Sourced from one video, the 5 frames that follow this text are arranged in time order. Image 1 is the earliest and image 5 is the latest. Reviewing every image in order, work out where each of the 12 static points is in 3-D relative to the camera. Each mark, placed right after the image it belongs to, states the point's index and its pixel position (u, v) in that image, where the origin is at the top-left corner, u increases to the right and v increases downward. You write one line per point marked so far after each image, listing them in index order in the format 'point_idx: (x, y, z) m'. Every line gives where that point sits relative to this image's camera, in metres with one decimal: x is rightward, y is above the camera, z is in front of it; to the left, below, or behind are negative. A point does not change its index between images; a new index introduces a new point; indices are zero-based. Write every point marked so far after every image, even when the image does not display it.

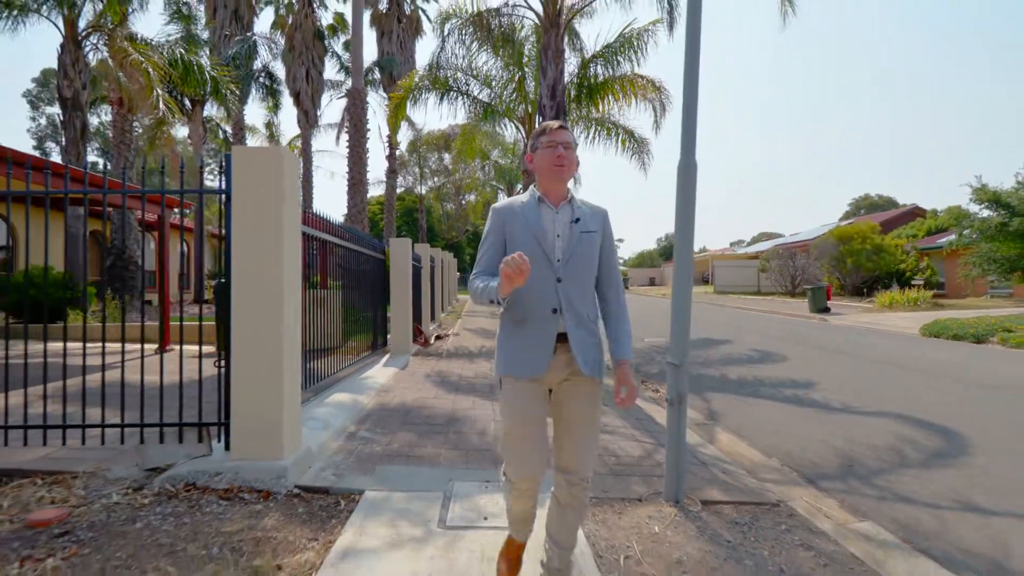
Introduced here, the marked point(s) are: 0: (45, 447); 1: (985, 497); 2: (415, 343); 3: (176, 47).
0: (-3.3, -1.1, +4.1) m
1: (+3.4, -1.5, +4.2) m
2: (-1.9, -1.1, +11.3) m
3: (-8.4, +6.0, +14.8) m
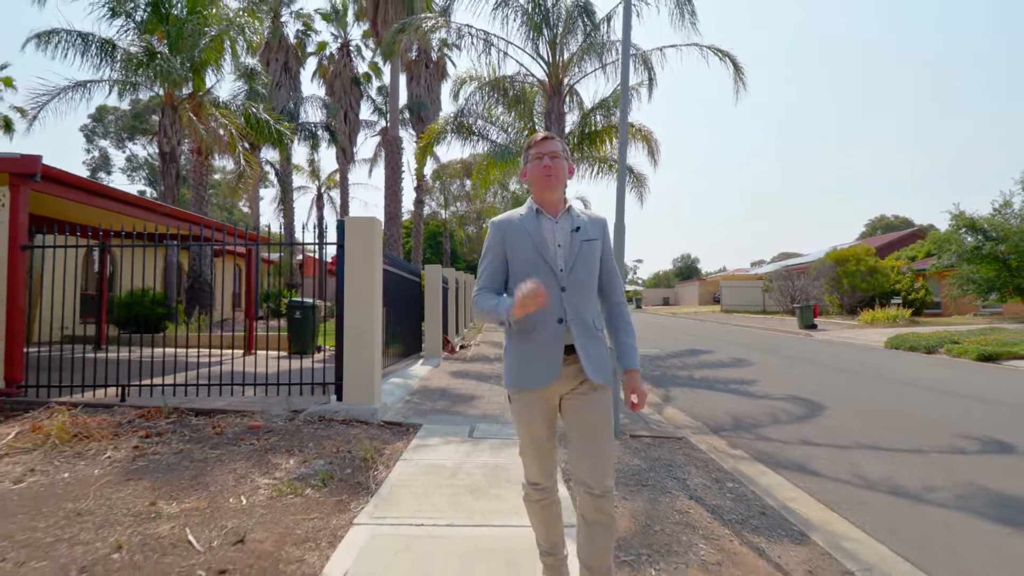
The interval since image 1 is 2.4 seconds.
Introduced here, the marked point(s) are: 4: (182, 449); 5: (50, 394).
0: (-3.3, -1.3, +6.6) m
1: (+3.5, -1.7, +6.4) m
2: (-1.6, -1.5, +13.7) m
3: (-8.0, +5.5, +17.7) m
4: (-2.6, -1.3, +4.5) m
5: (-5.1, -1.2, +6.4) m
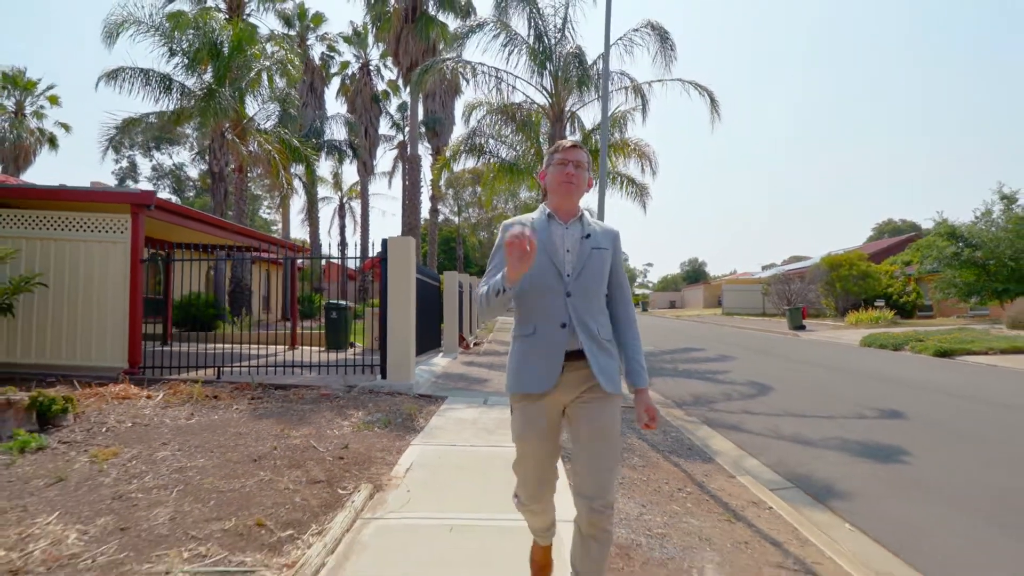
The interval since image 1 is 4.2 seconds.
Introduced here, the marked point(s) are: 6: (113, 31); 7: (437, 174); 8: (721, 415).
0: (-3.2, -1.3, +8.5) m
1: (+3.5, -1.8, +8.2) m
2: (-1.4, -1.6, +15.6) m
3: (-7.8, +5.3, +19.7) m
4: (-2.5, -1.3, +6.4) m
5: (-5.1, -1.2, +8.4) m
6: (-10.9, +7.0, +15.9) m
7: (-2.3, +3.6, +18.3) m
8: (+2.9, -1.8, +8.0) m
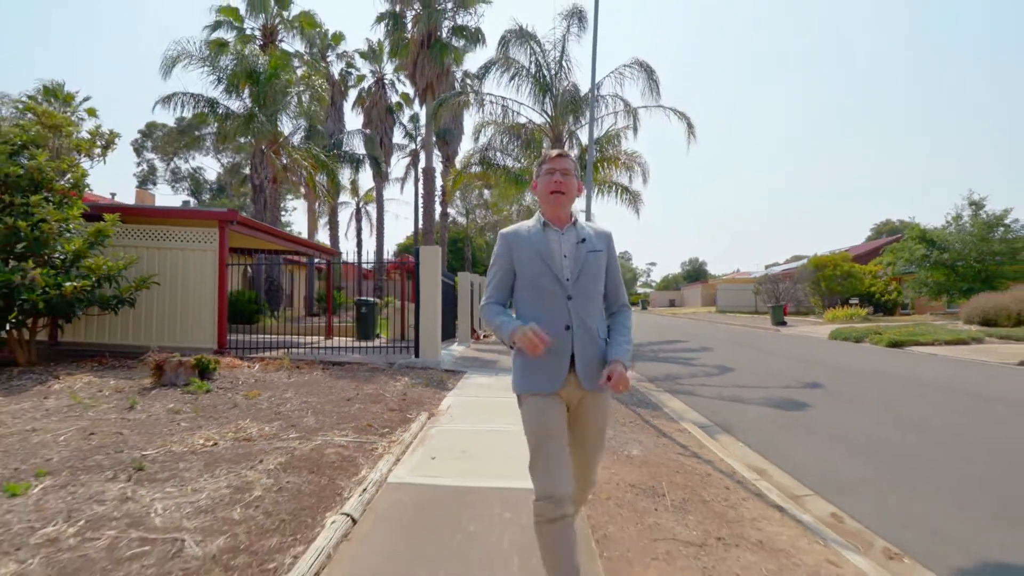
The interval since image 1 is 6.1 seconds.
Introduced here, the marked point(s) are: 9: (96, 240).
0: (-3.1, -1.3, +10.8) m
1: (+3.6, -1.7, +10.4) m
2: (-1.2, -1.5, +17.9) m
3: (-7.6, +5.4, +22.0) m
4: (-2.5, -1.3, +8.7) m
5: (-5.0, -1.2, +10.6) m
6: (-10.8, +7.0, +18.2) m
7: (-2.1, +3.7, +20.6) m
8: (+3.0, -1.7, +10.2) m
9: (-6.7, +0.8, +9.4) m
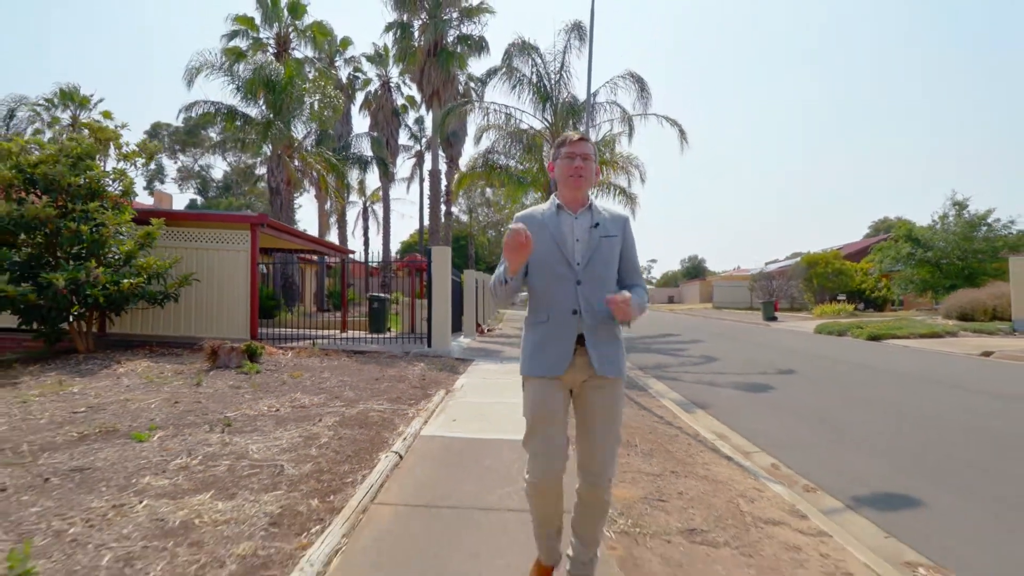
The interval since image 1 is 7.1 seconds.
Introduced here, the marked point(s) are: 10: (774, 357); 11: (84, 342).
0: (-3.0, -1.2, +11.9) m
1: (+3.7, -1.7, +11.6) m
2: (-1.2, -1.4, +19.0) m
3: (-7.5, +5.5, +23.2) m
4: (-2.4, -1.2, +9.9) m
5: (-4.9, -1.1, +11.8) m
6: (-10.7, +7.2, +19.4) m
7: (-2.1, +3.8, +21.7) m
8: (+3.1, -1.7, +11.4) m
9: (-6.7, +0.8, +10.6) m
10: (+6.8, -1.9, +15.2) m
11: (-7.5, -0.9, +10.2) m
